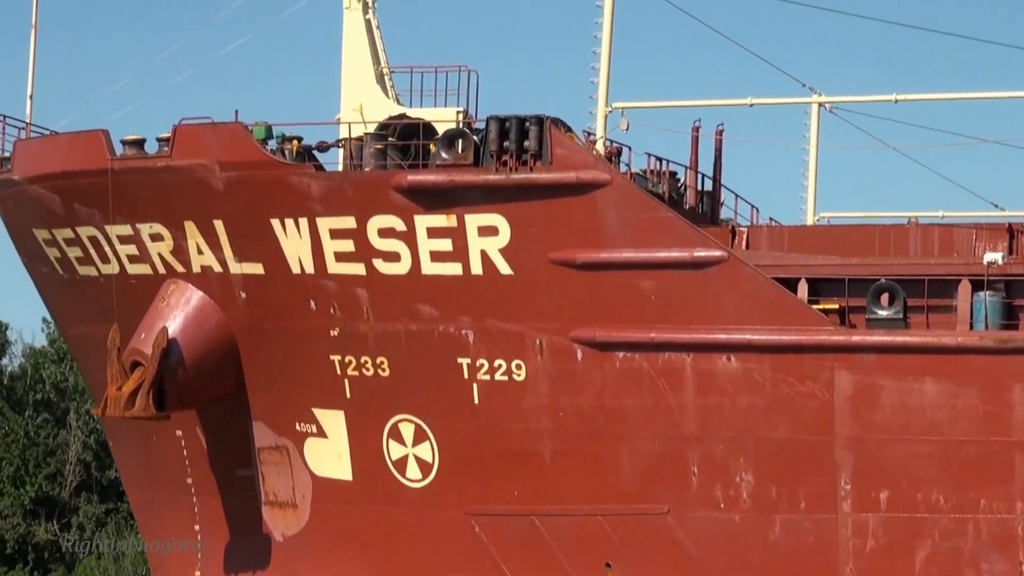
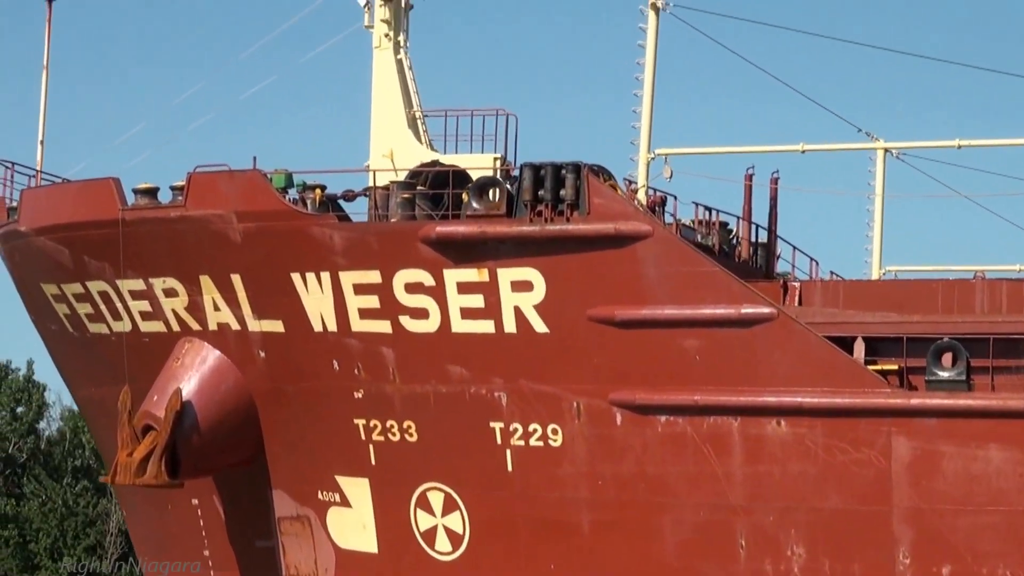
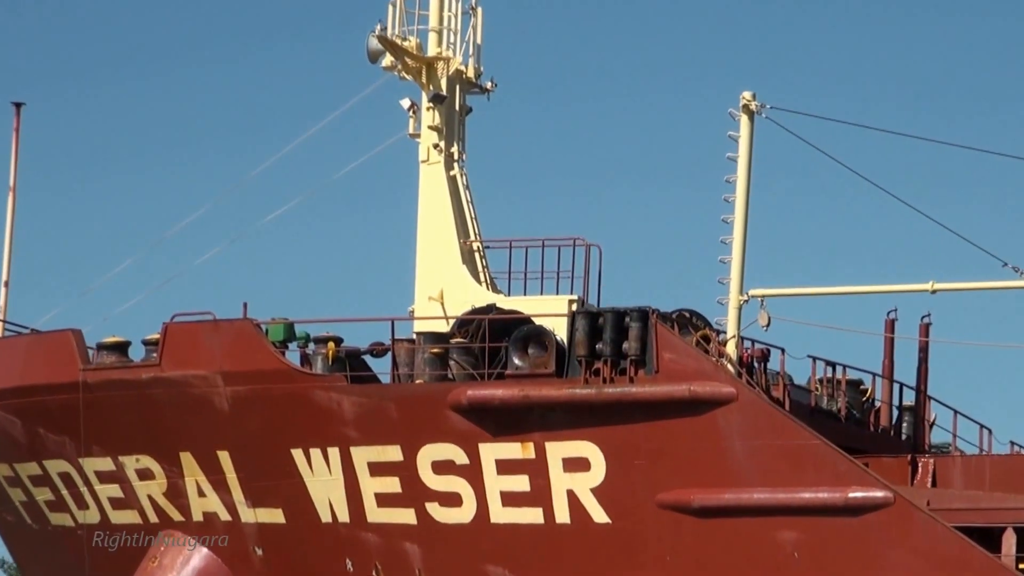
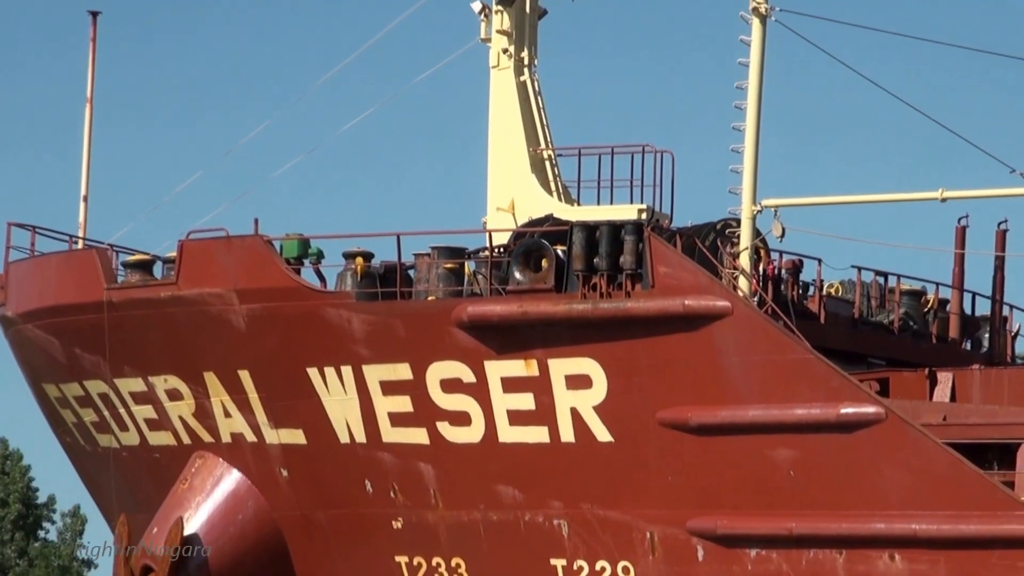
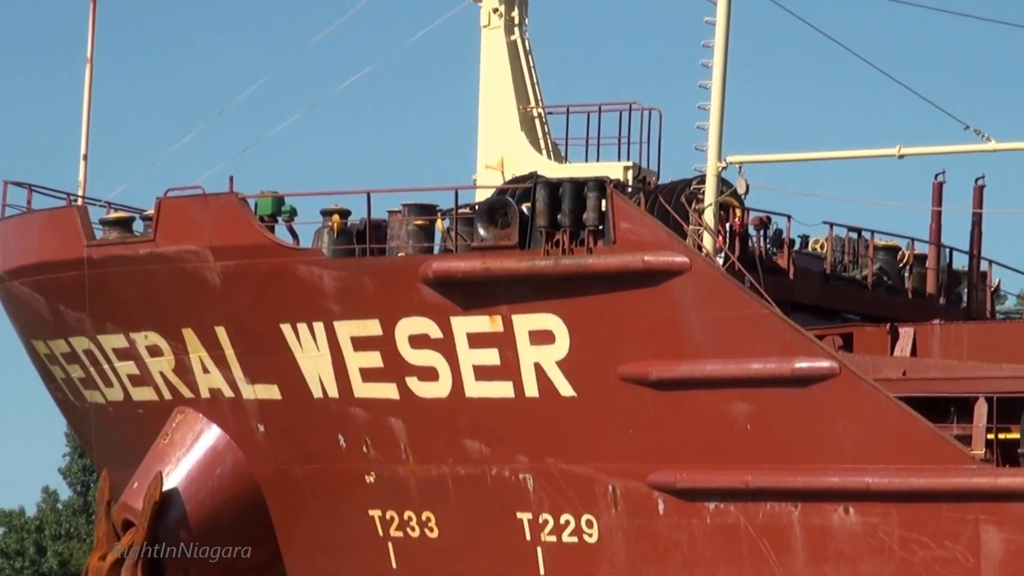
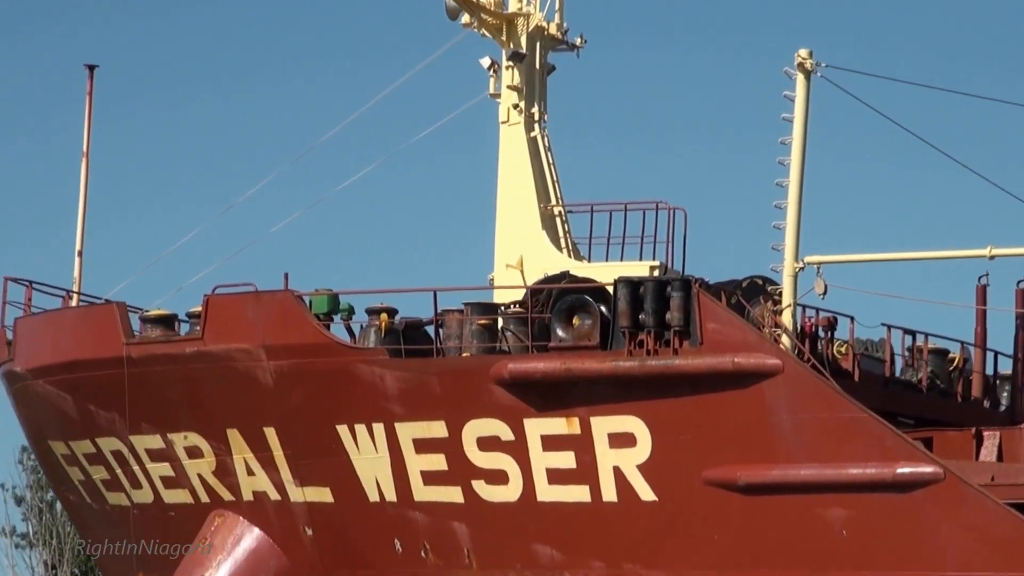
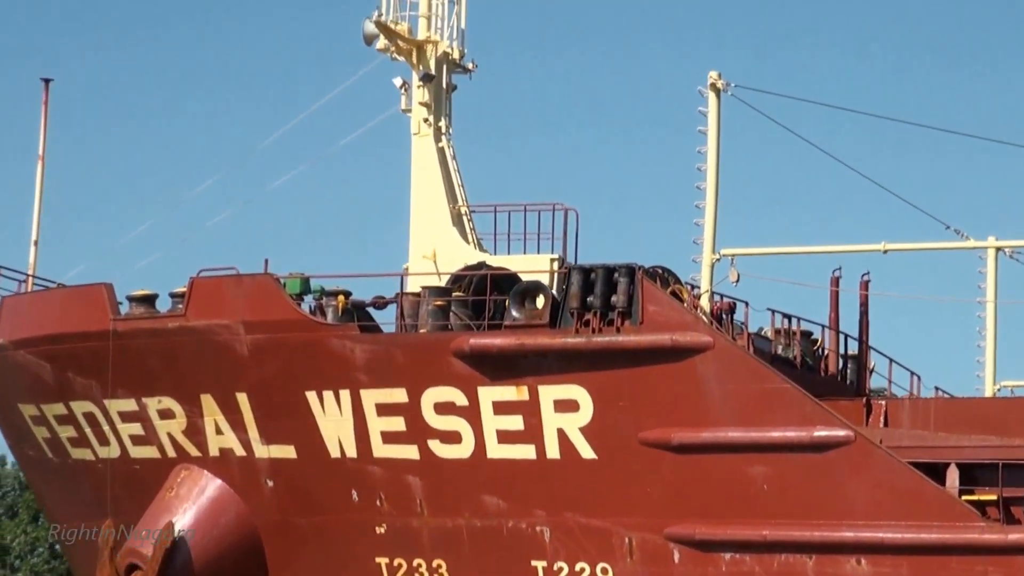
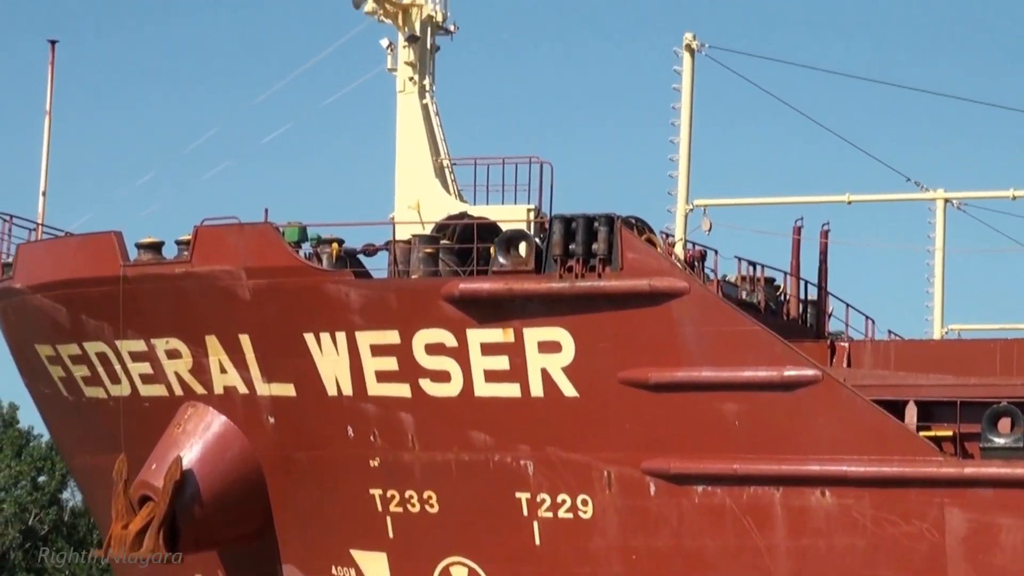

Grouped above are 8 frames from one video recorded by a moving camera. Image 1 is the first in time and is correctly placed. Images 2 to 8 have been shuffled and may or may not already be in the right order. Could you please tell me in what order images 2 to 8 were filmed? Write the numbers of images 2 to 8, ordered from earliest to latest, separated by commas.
2, 8, 7, 3, 6, 4, 5
